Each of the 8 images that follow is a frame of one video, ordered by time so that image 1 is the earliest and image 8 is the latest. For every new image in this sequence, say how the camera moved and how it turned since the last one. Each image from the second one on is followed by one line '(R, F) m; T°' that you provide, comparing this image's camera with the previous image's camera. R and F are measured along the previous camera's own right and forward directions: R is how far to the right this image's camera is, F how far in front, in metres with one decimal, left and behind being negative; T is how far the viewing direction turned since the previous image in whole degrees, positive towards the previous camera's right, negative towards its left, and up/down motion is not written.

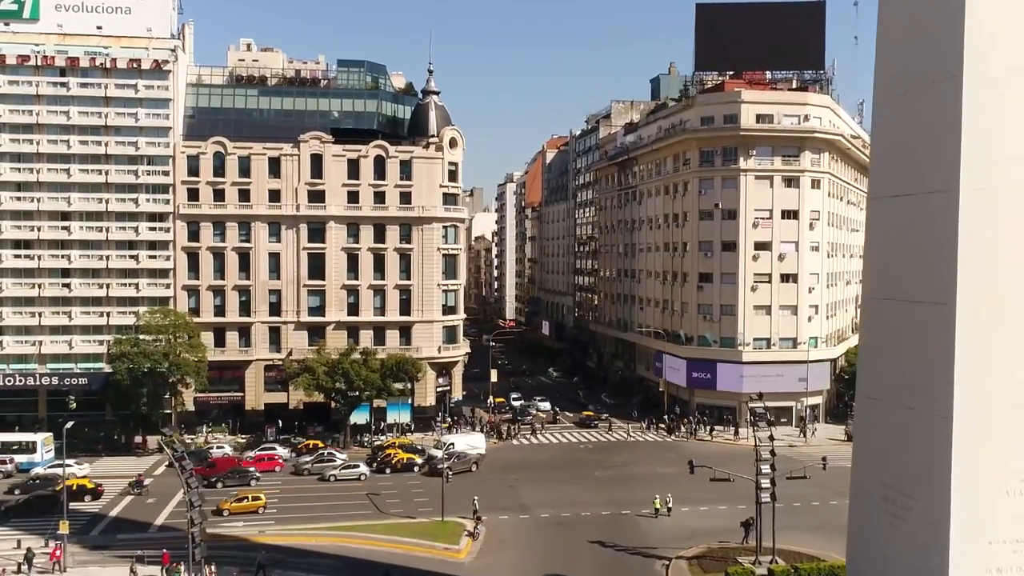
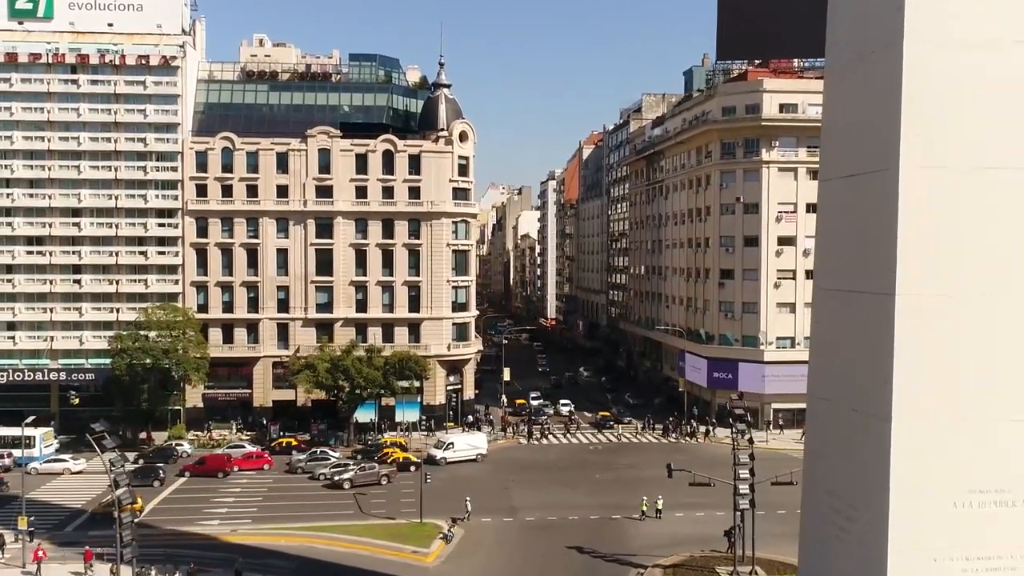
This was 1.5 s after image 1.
(+2.6, +1.5) m; -3°
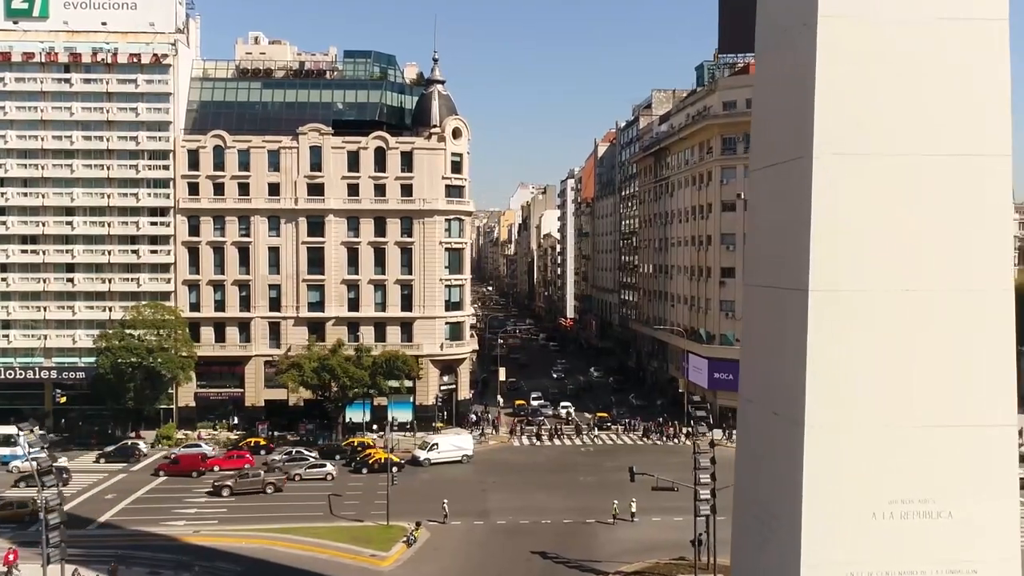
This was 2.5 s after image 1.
(+2.1, +0.9) m; -2°
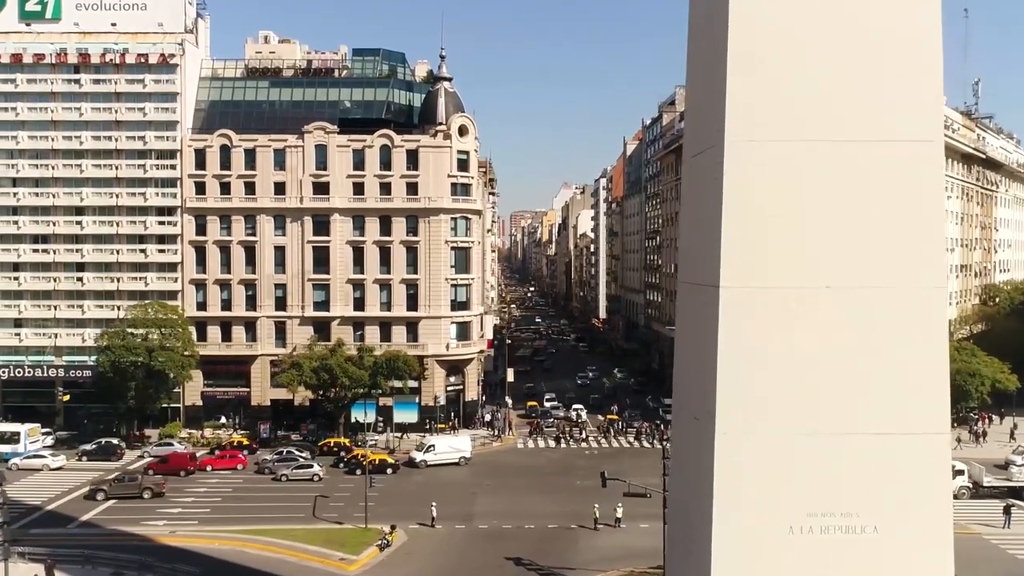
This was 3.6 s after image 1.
(+2.1, +1.0) m; -3°
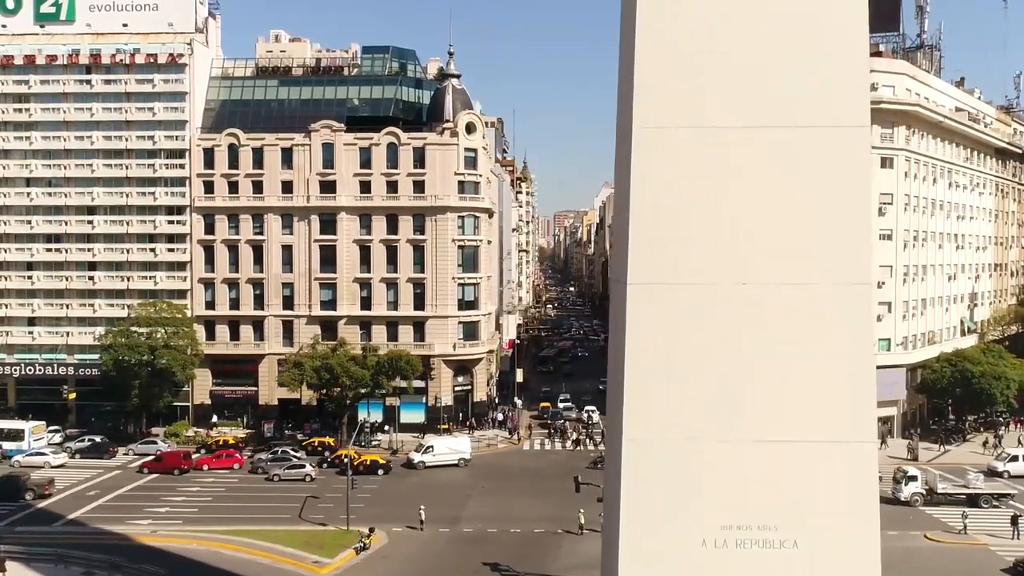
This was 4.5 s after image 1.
(+1.8, +0.9) m; -2°
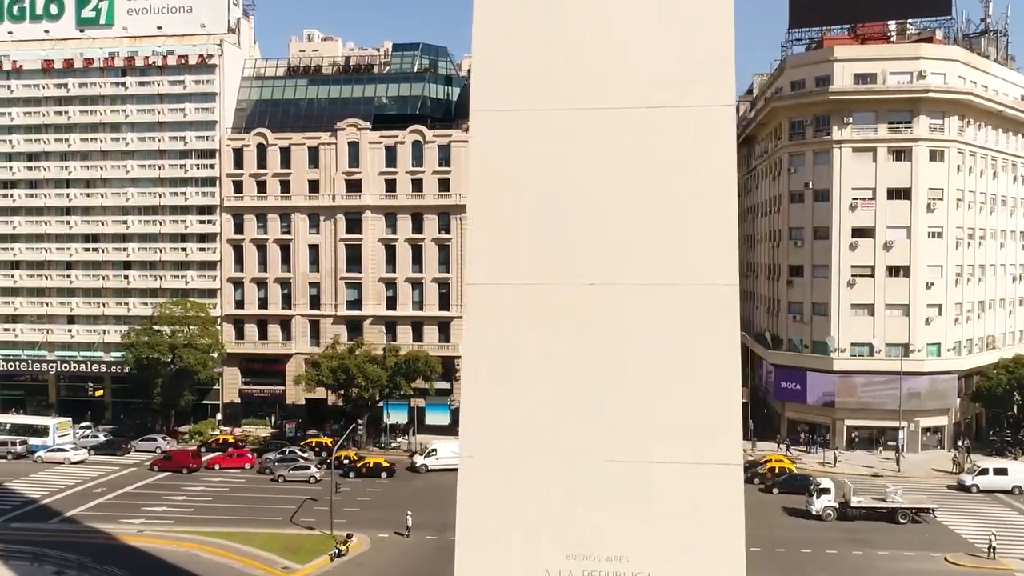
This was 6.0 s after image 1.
(+2.8, +1.5) m; -5°
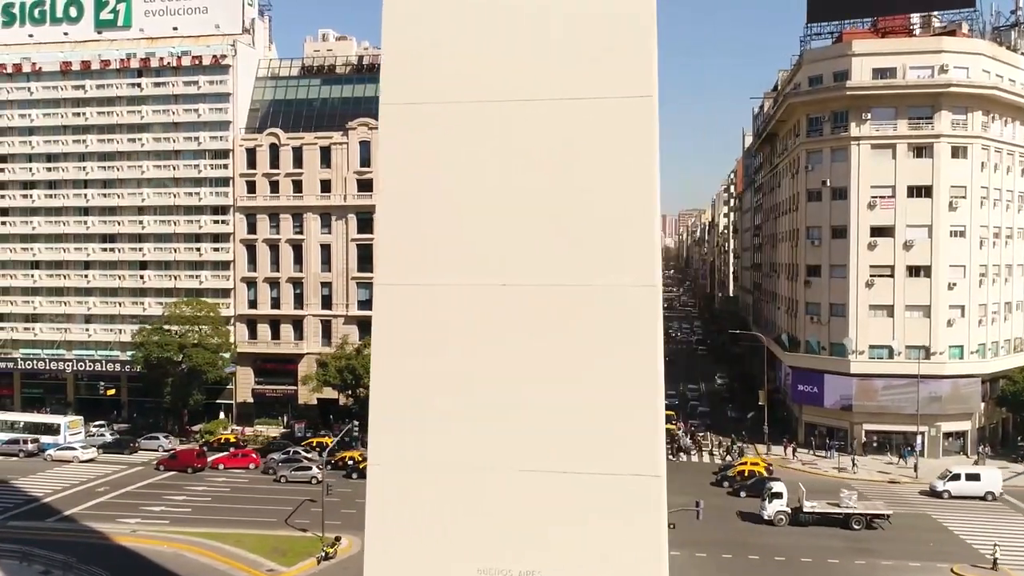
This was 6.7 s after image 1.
(+1.3, +0.6) m; -2°
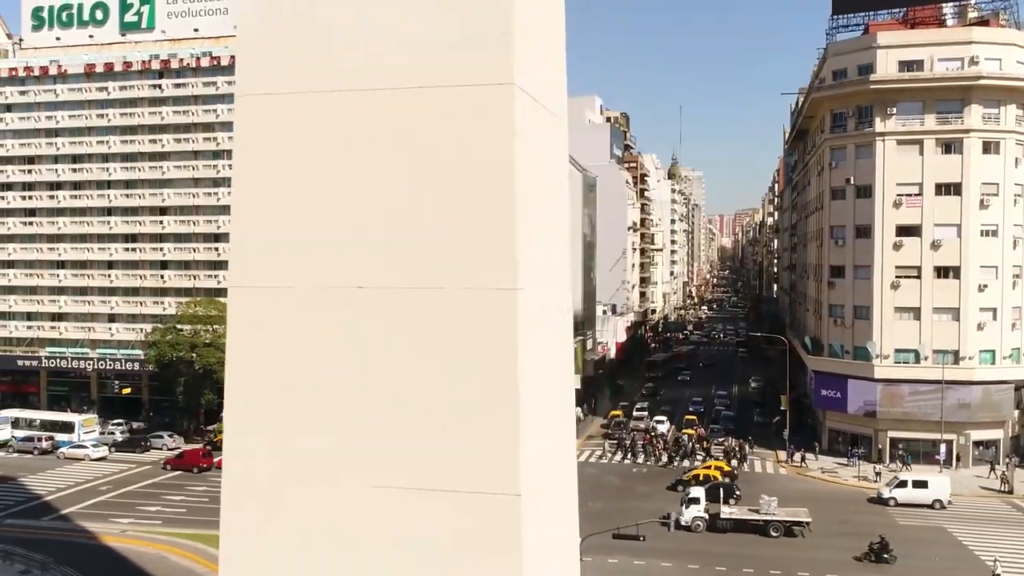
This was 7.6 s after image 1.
(+1.9, +0.8) m; -3°
